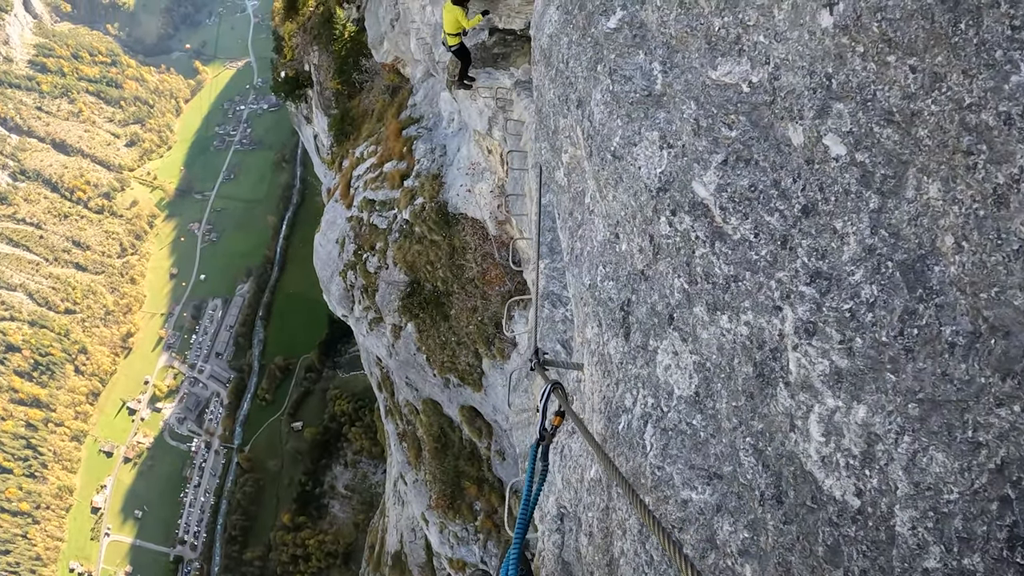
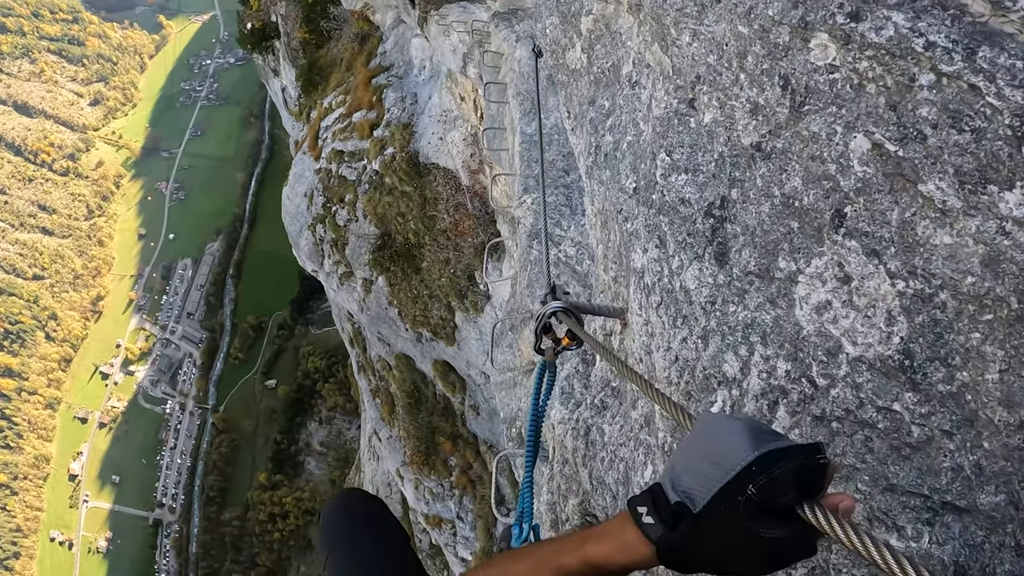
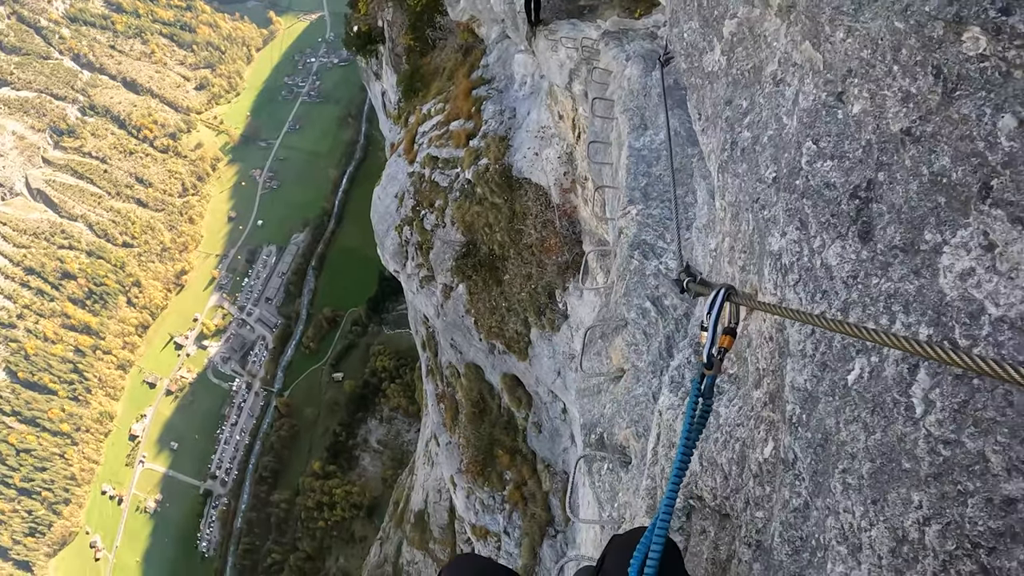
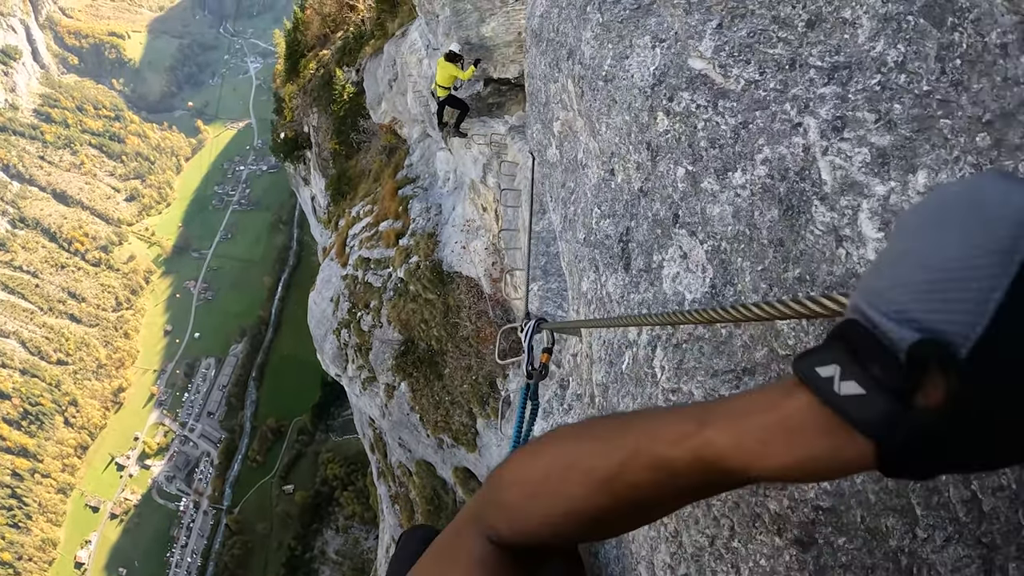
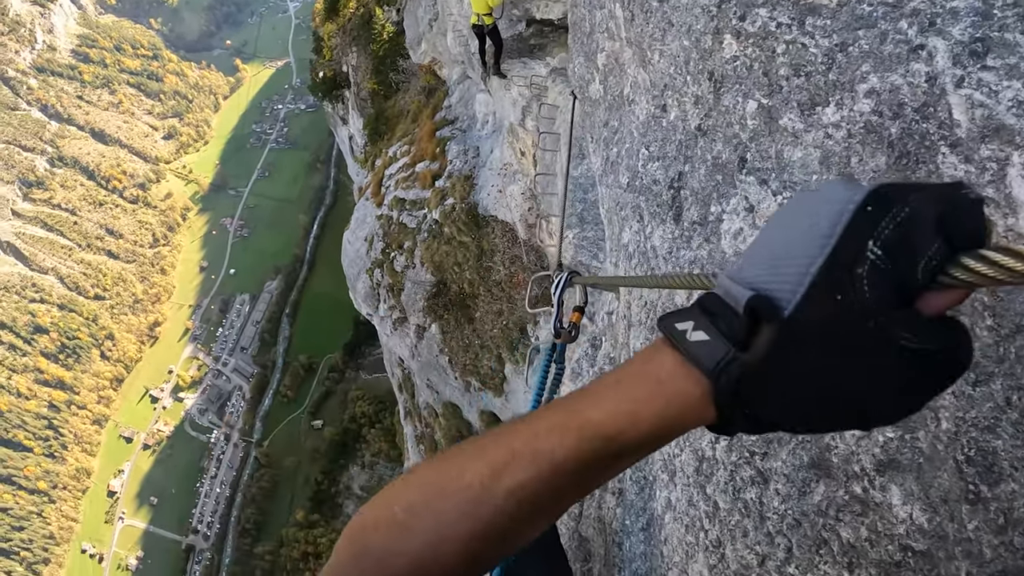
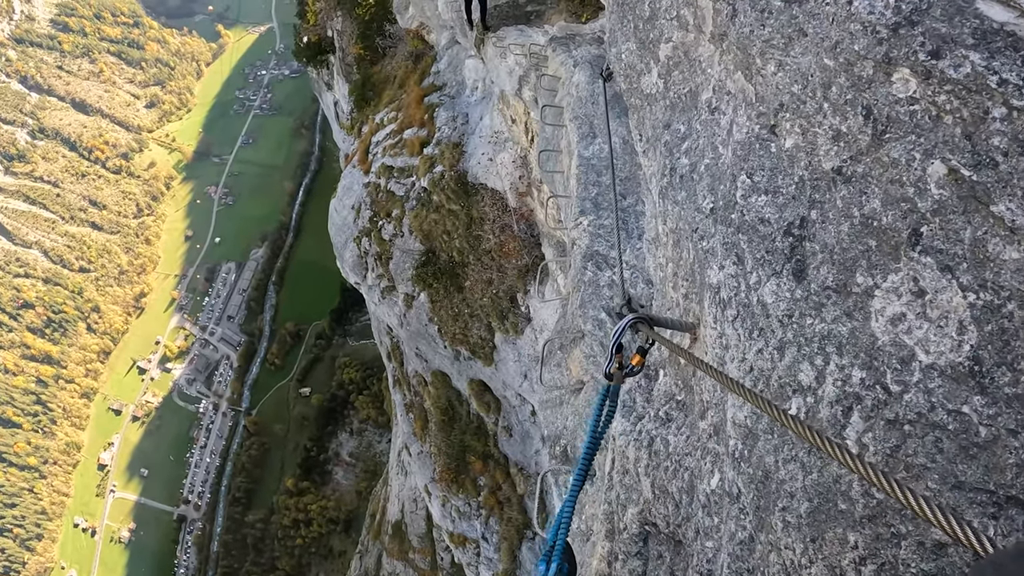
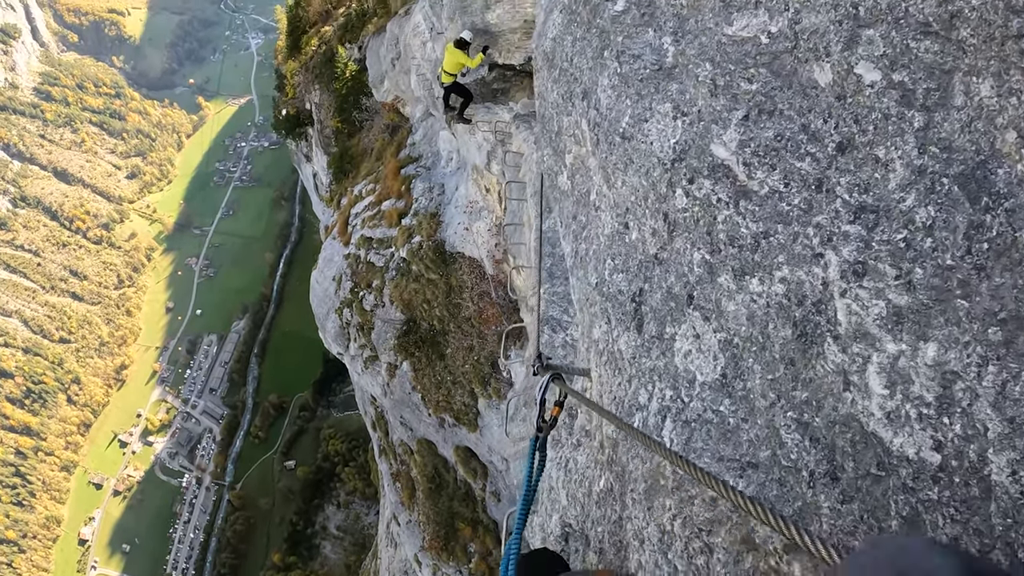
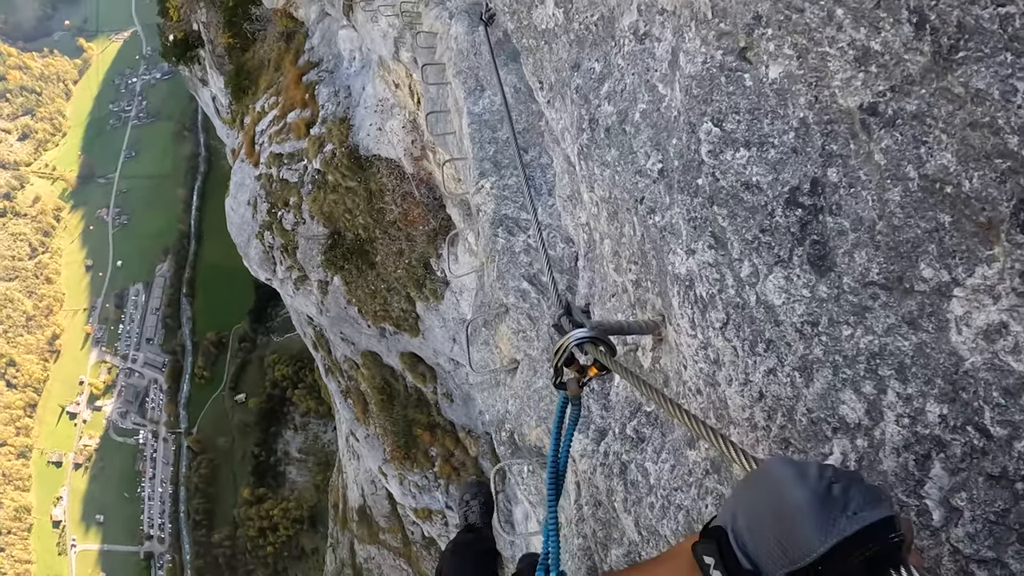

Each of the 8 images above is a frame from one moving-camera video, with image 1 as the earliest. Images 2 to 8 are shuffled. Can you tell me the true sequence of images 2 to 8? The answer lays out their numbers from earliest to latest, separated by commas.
7, 4, 5, 3, 6, 2, 8
